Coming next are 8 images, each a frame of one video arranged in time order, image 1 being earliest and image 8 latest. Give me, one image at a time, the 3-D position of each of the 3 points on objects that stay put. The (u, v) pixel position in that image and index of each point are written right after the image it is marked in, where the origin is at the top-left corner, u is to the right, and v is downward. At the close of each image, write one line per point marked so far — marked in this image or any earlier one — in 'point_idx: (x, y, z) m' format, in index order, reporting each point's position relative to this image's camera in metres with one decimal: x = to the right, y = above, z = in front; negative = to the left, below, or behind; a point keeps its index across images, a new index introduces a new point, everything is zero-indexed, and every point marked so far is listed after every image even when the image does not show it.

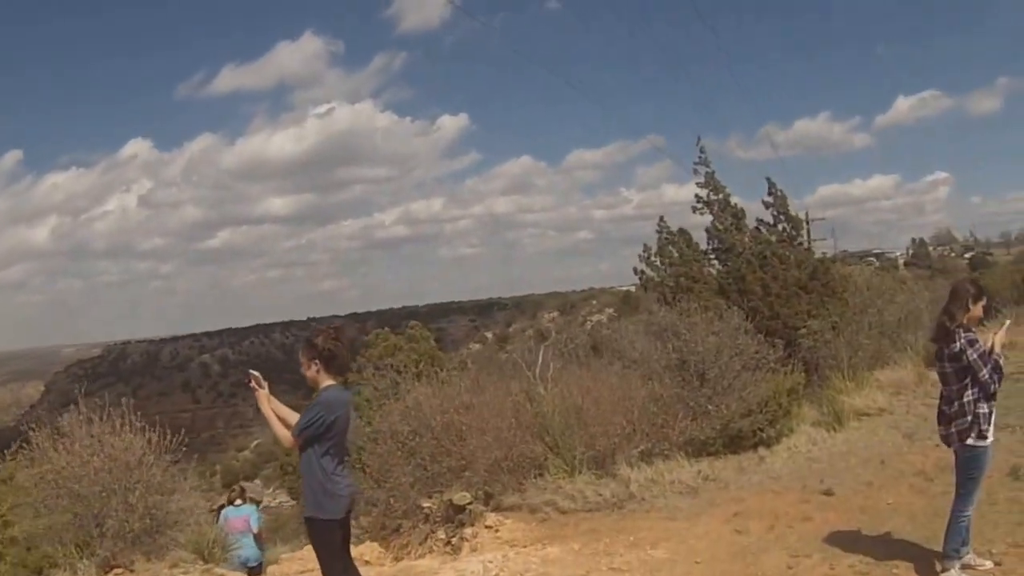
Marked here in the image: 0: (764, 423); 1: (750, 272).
0: (+1.5, -0.8, +11.4) m
1: (+1.8, +0.1, +15.3) m
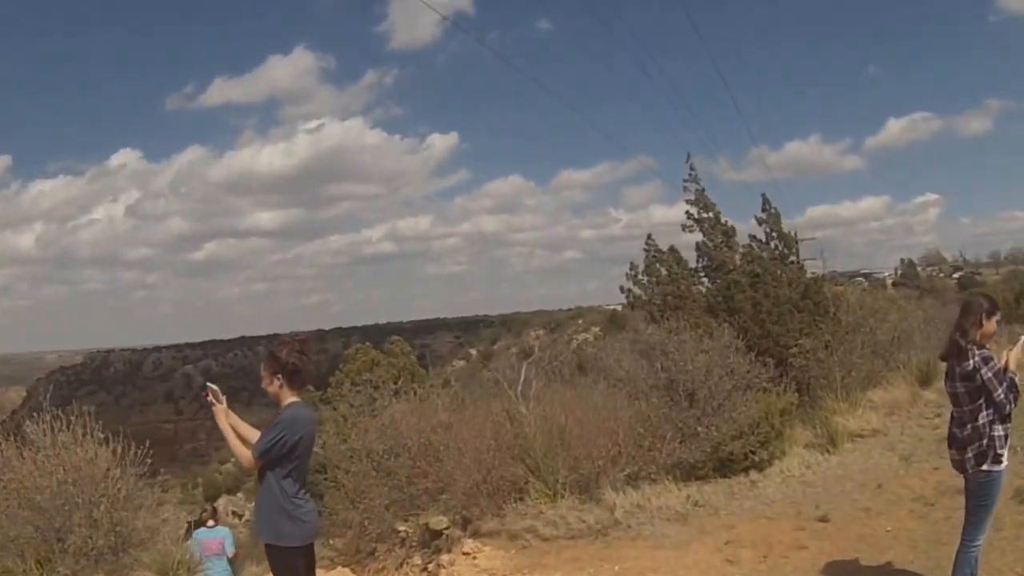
0: (+1.4, -0.9, +10.9) m
1: (+1.7, 0.0, +14.8) m
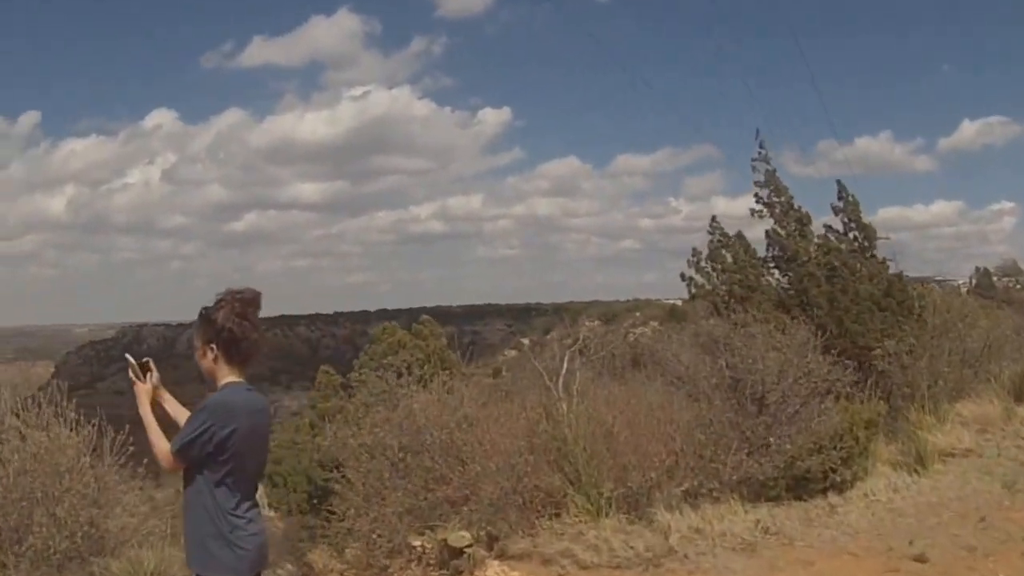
0: (+1.6, -0.8, +9.4) m
1: (+2.1, 0.0, +13.3) m
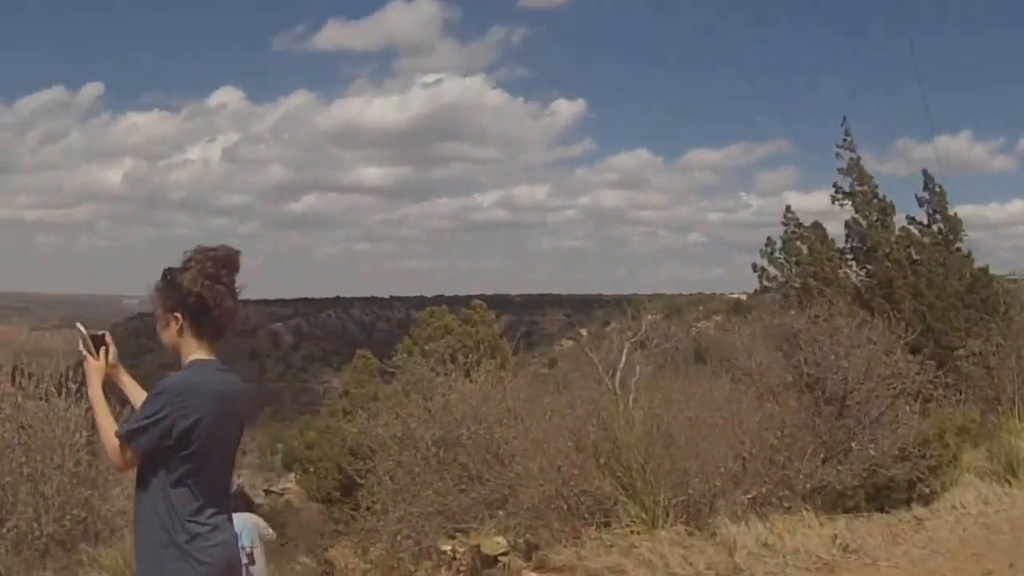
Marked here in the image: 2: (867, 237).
0: (+1.8, -0.8, +8.5) m
1: (+2.4, +0.1, +12.3) m
2: (+2.4, +0.4, +13.3) m
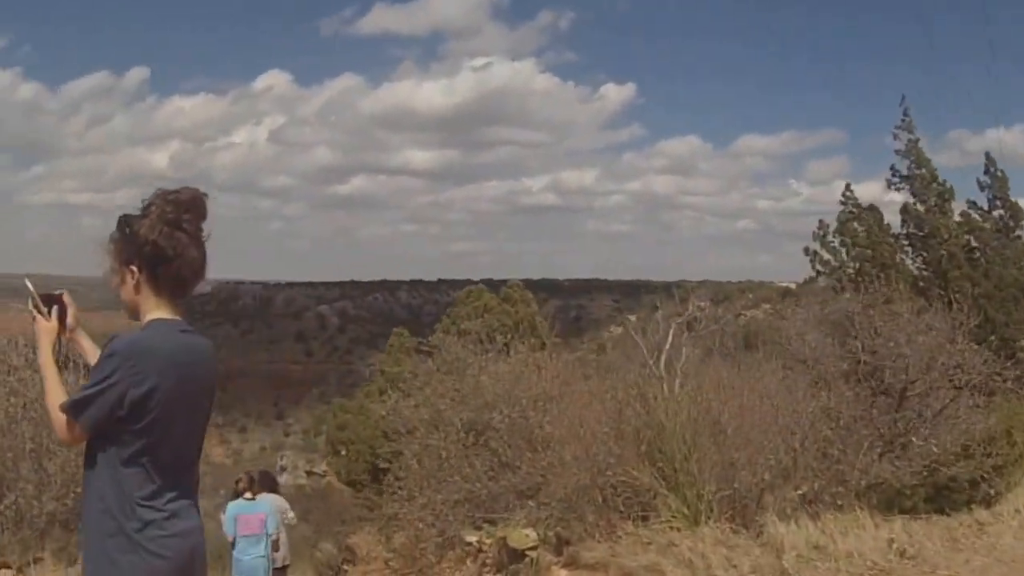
0: (+1.9, -0.7, +7.9) m
1: (+2.7, +0.1, +11.8) m
2: (+2.7, +0.4, +12.7) m
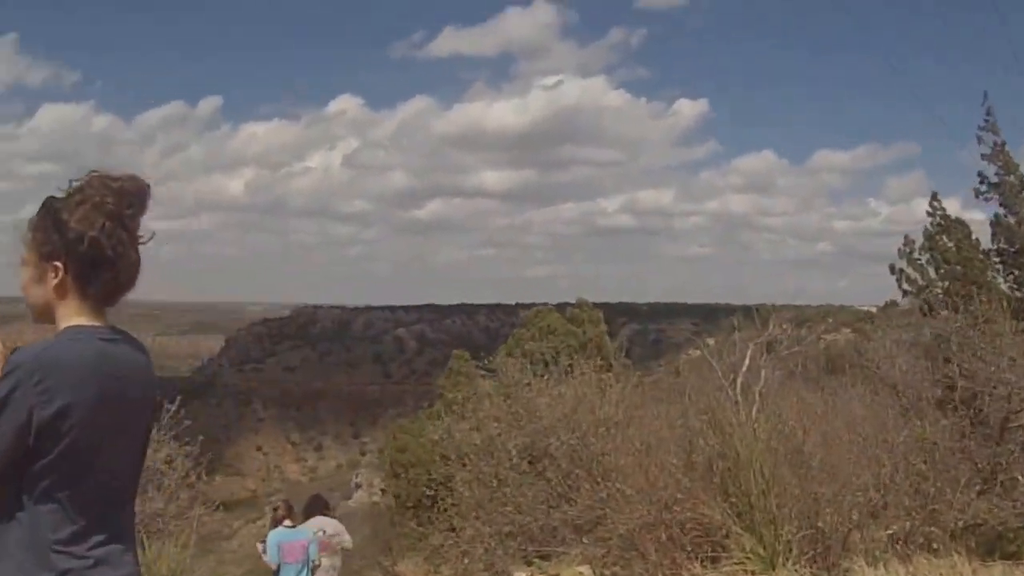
0: (+2.1, -0.8, +7.2) m
1: (+3.0, 0.0, +11.0) m
2: (+3.1, +0.3, +11.9) m
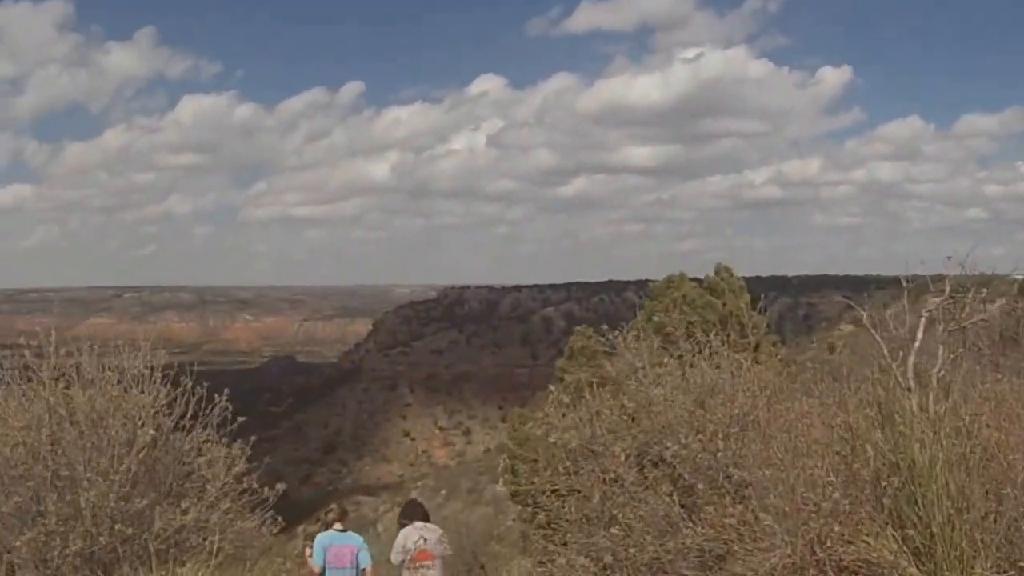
0: (+2.5, -0.8, +7.2) m
1: (+3.7, +0.1, +10.9) m
2: (+3.8, +0.4, +11.9) m
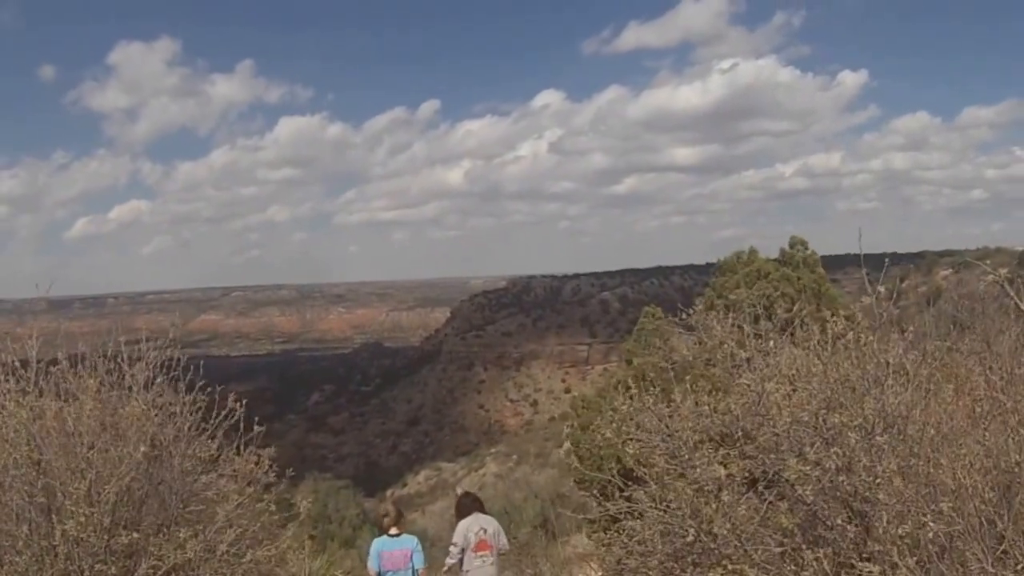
0: (+2.6, -0.6, +10.9) m
1: (+3.9, +0.4, +14.6) m
2: (+4.1, +0.7, +15.5) m
